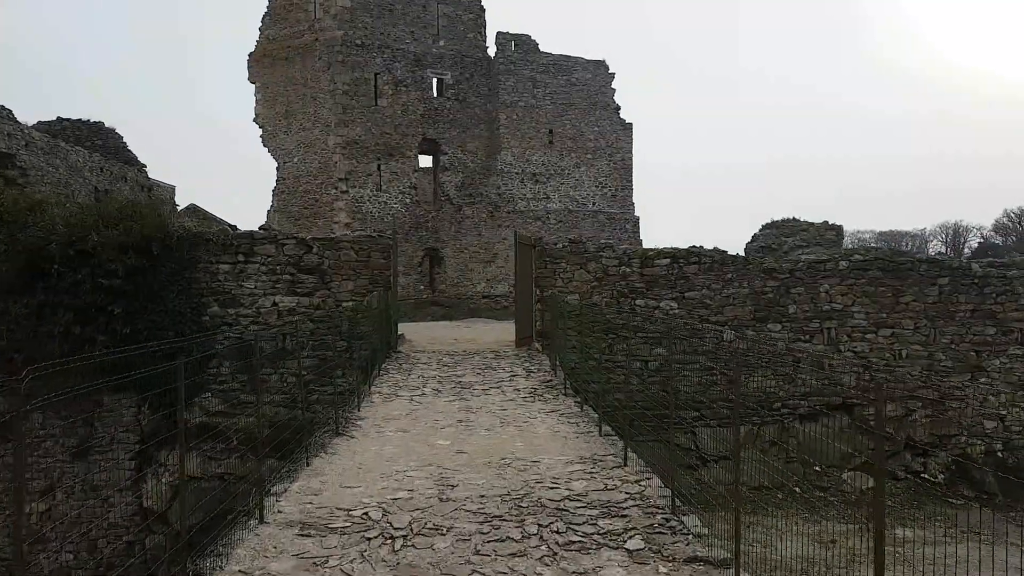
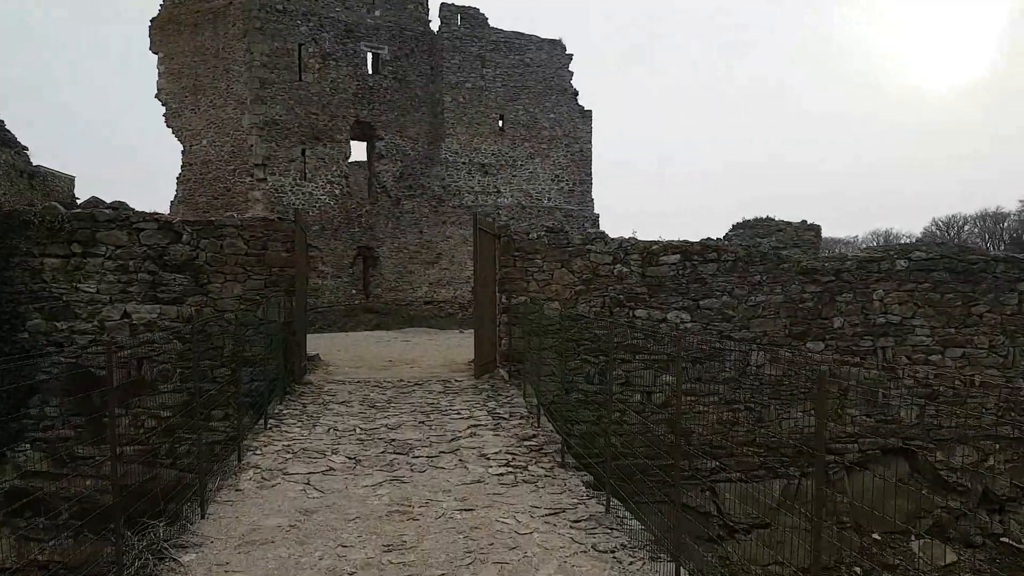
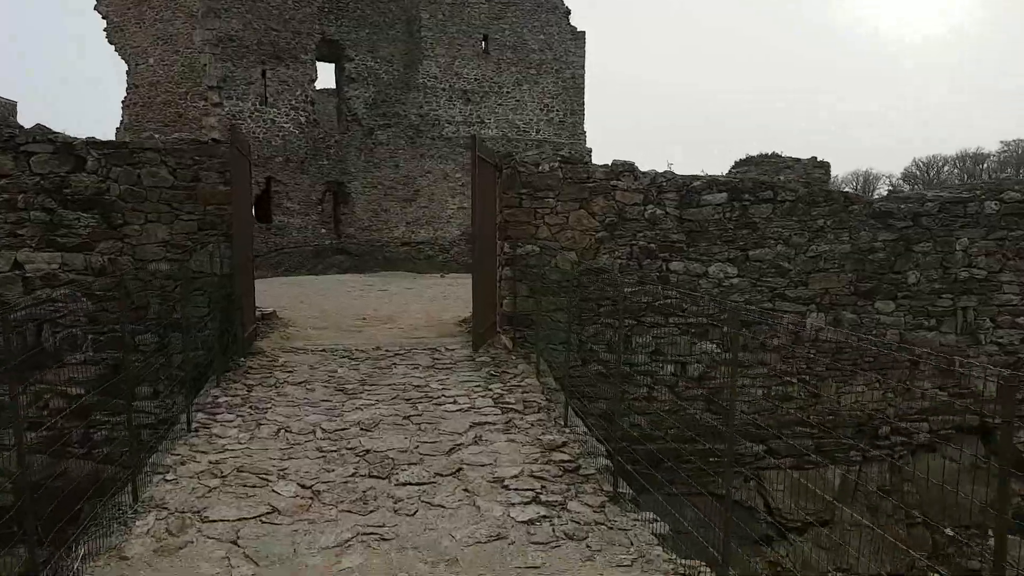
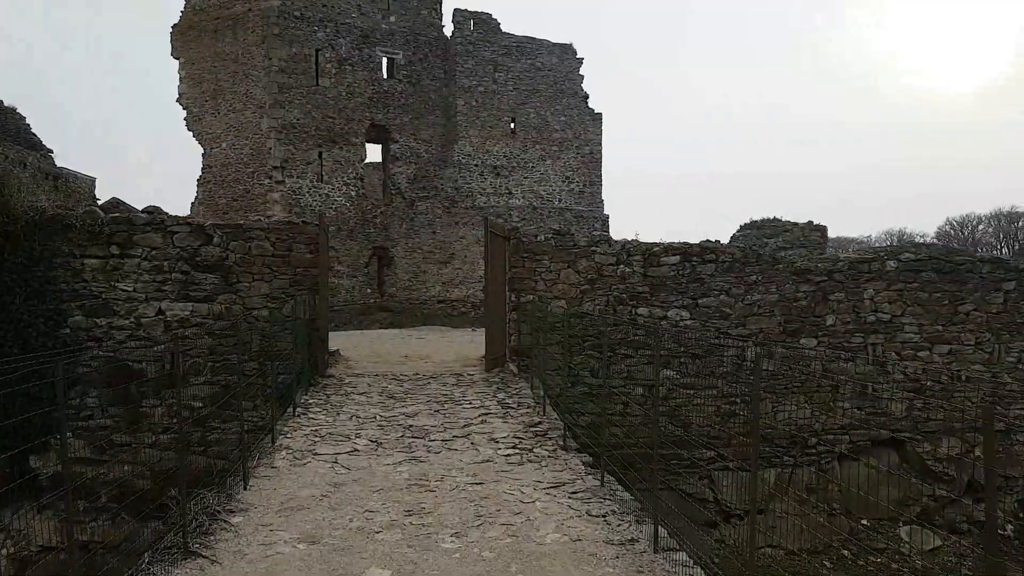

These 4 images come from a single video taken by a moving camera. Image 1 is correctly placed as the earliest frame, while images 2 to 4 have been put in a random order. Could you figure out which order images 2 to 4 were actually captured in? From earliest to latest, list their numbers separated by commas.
4, 2, 3
